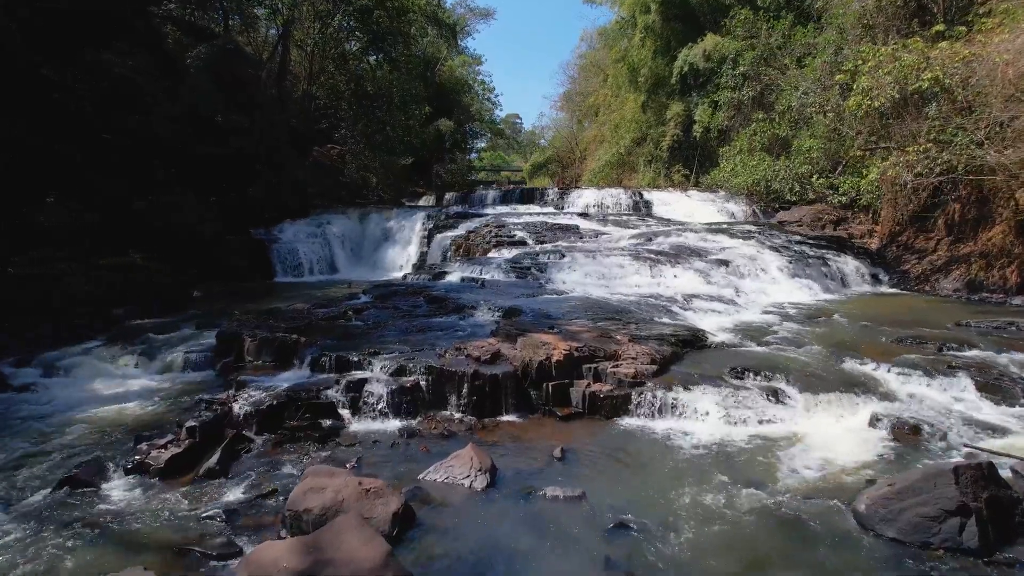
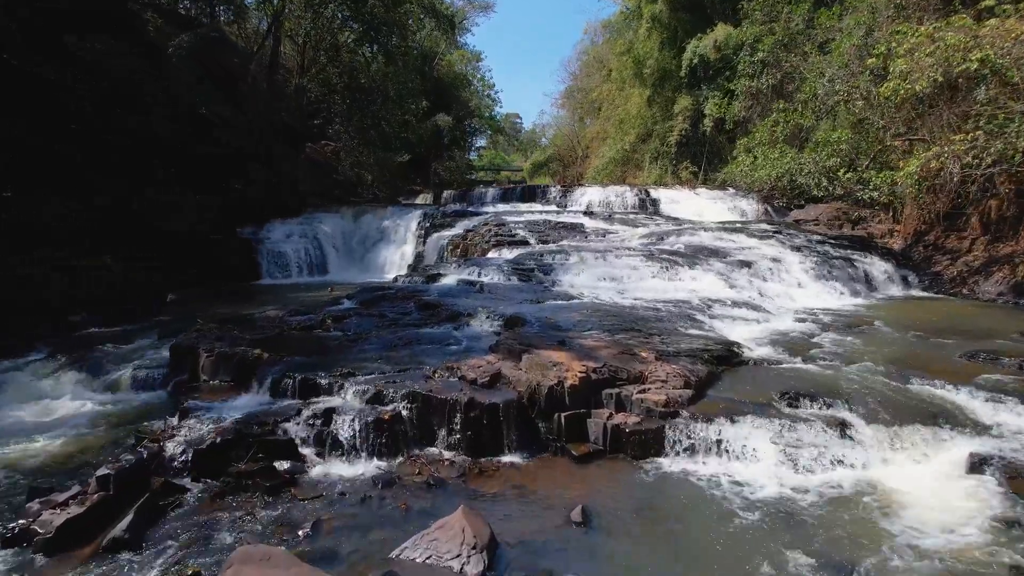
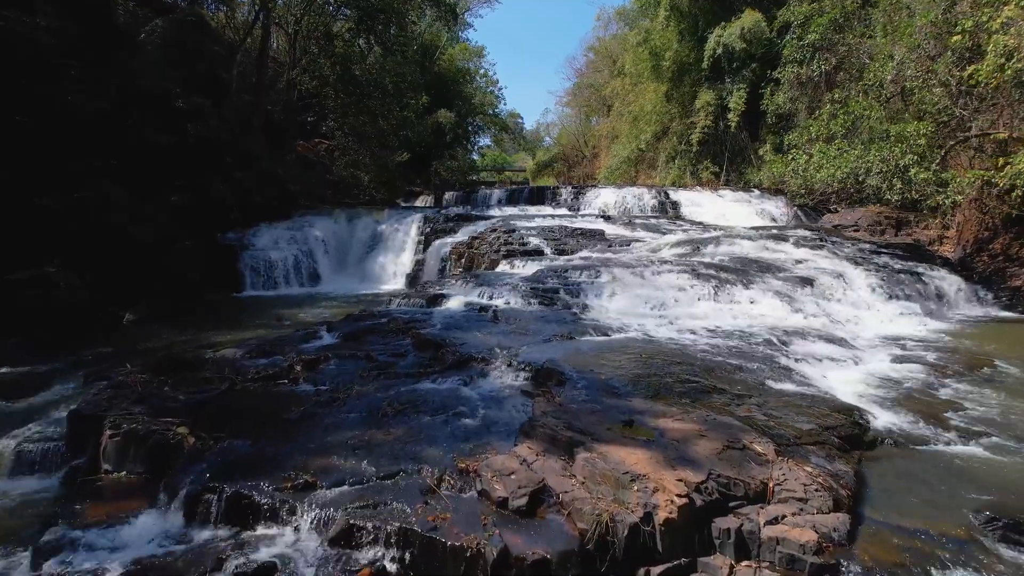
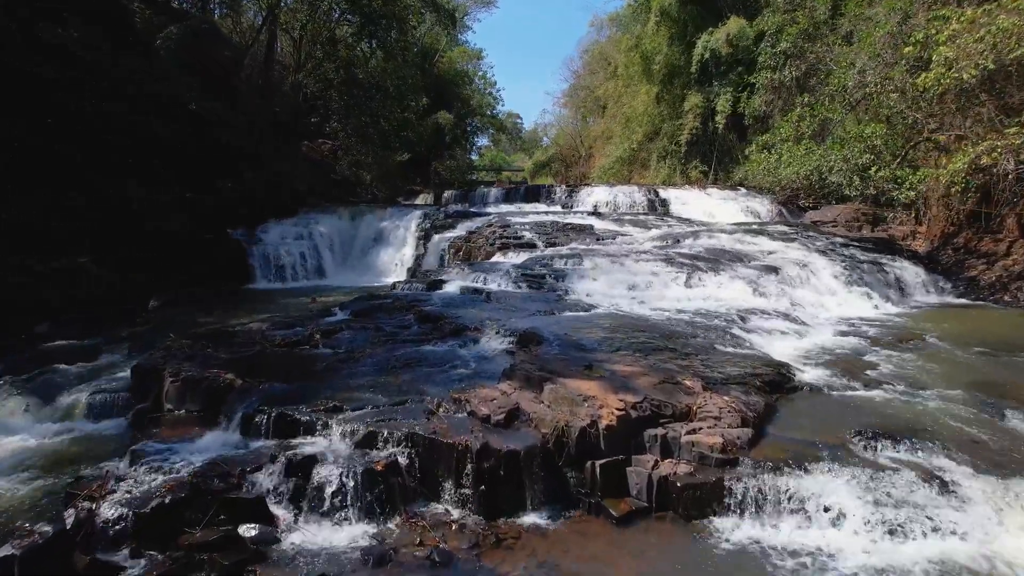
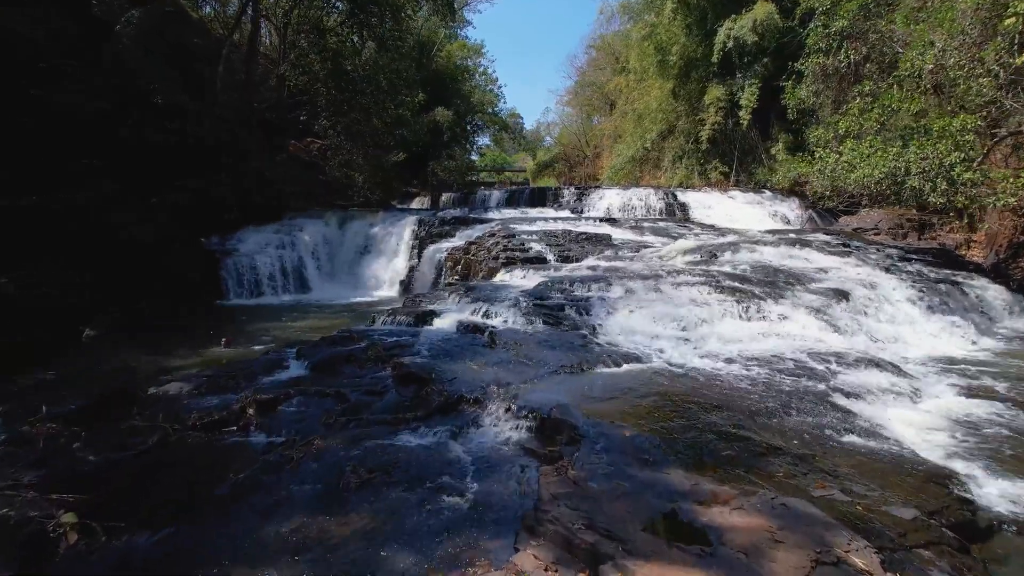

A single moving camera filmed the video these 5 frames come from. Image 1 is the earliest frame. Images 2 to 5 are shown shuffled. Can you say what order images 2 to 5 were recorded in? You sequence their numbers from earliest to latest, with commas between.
2, 4, 3, 5
